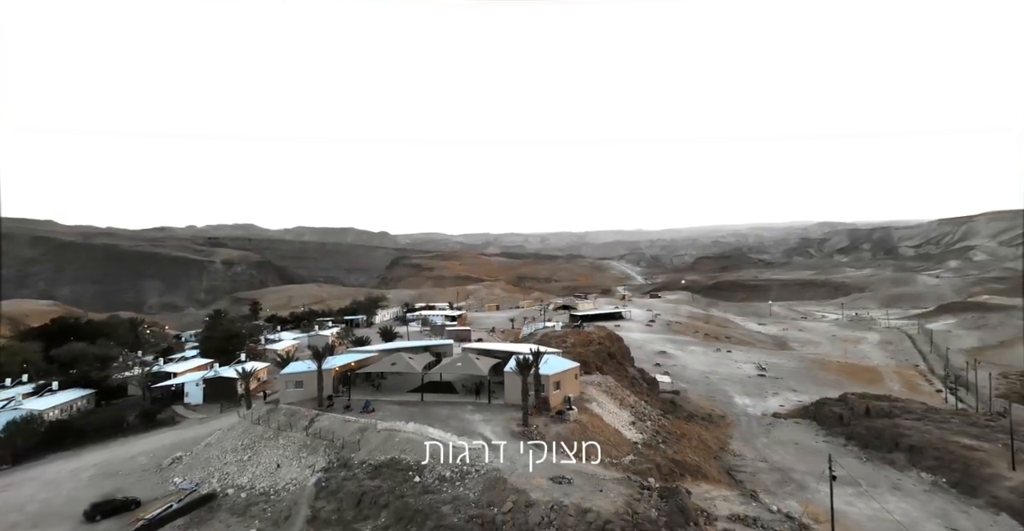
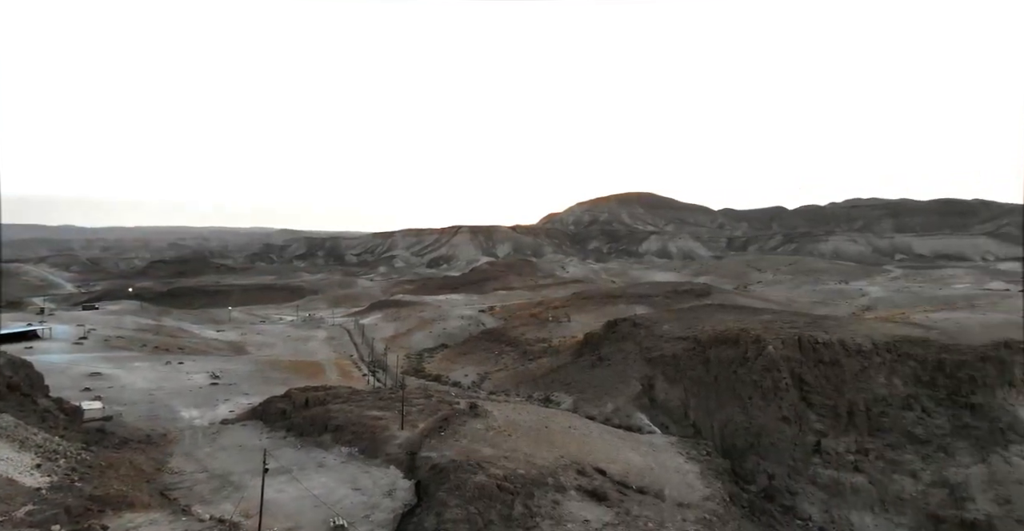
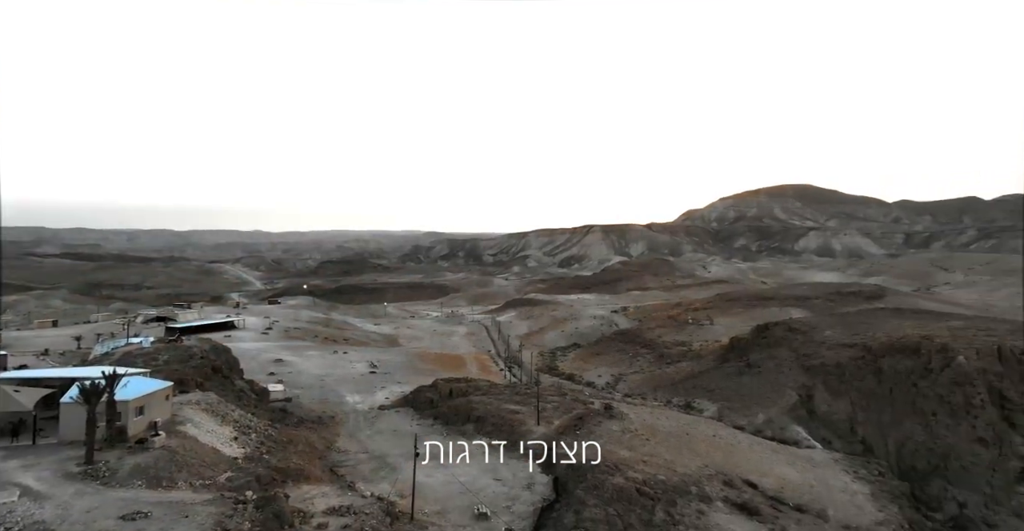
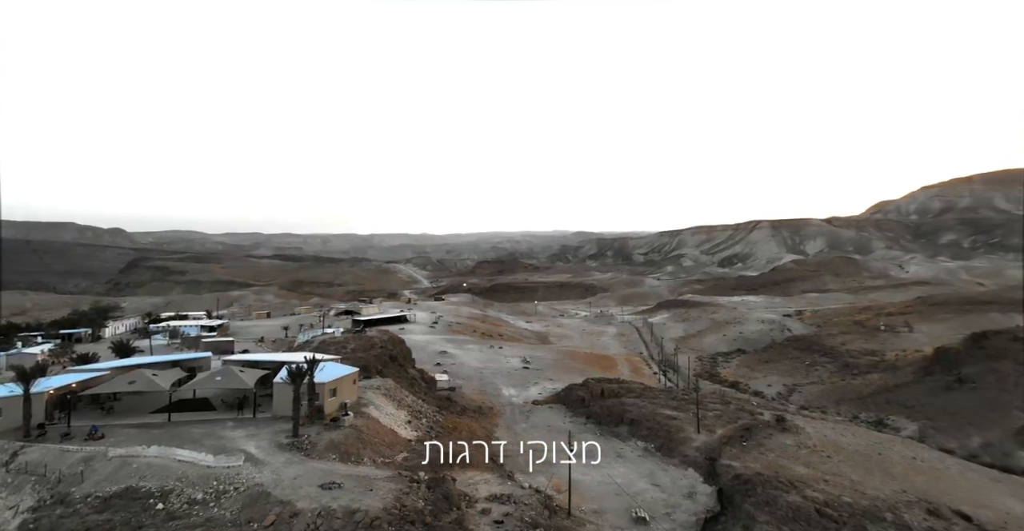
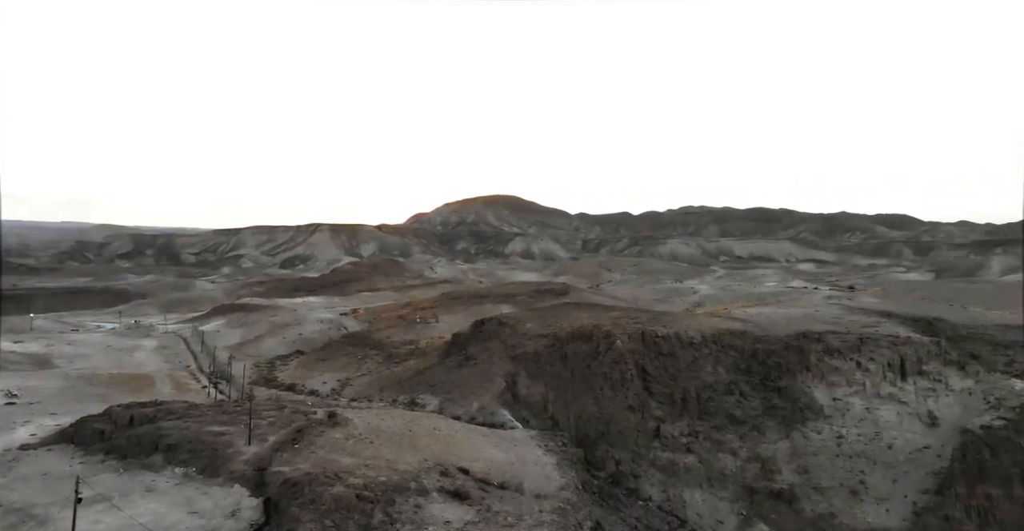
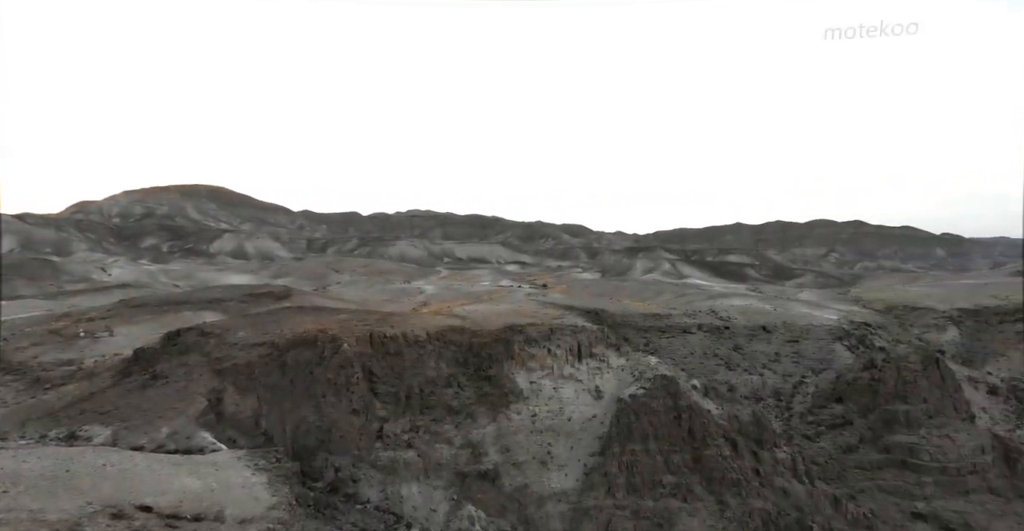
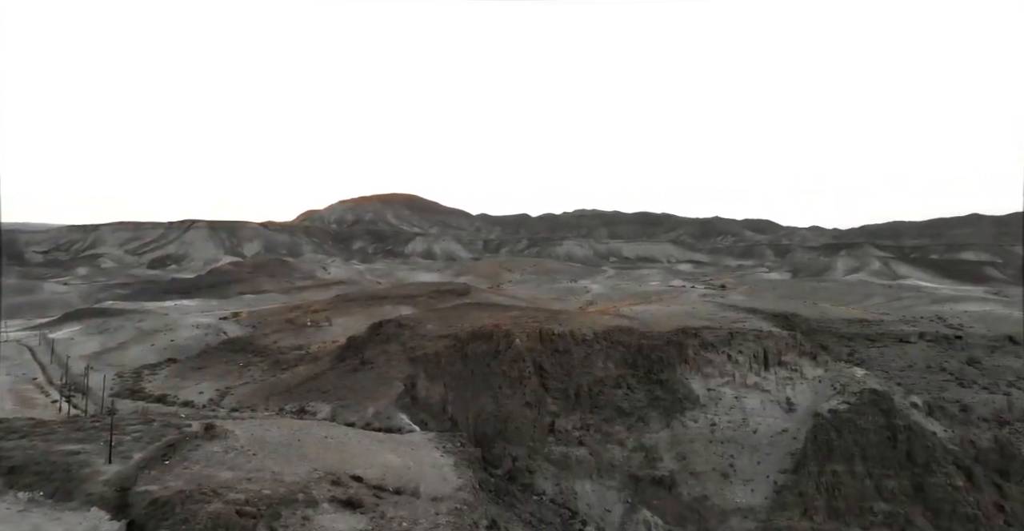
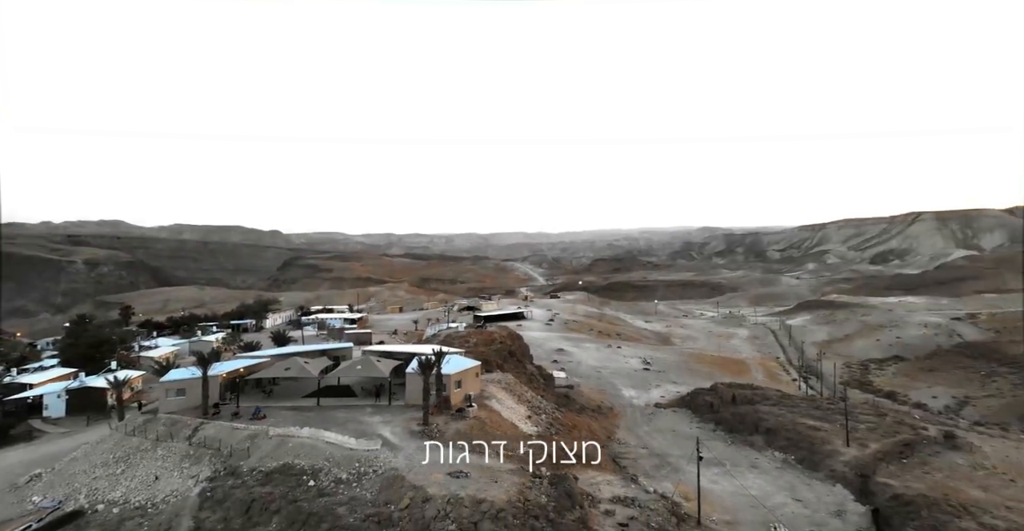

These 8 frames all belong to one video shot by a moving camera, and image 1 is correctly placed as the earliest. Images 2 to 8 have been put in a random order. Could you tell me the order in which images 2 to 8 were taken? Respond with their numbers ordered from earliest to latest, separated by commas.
8, 4, 3, 2, 5, 7, 6
